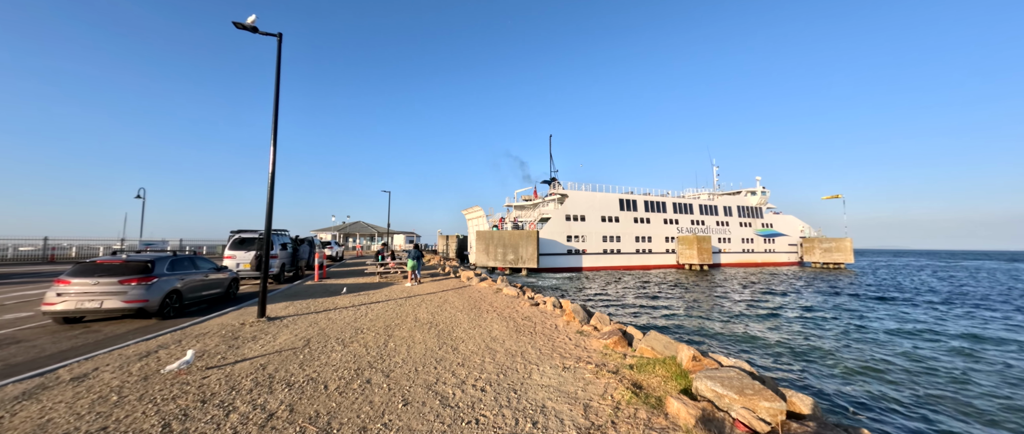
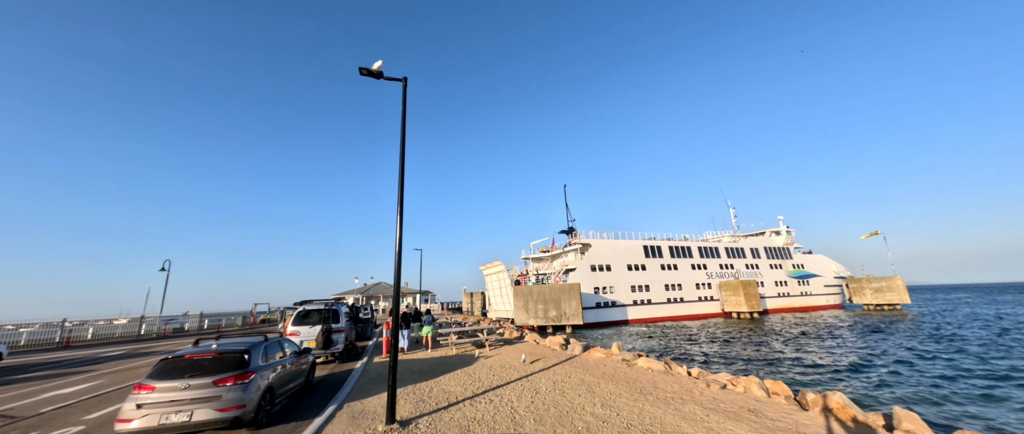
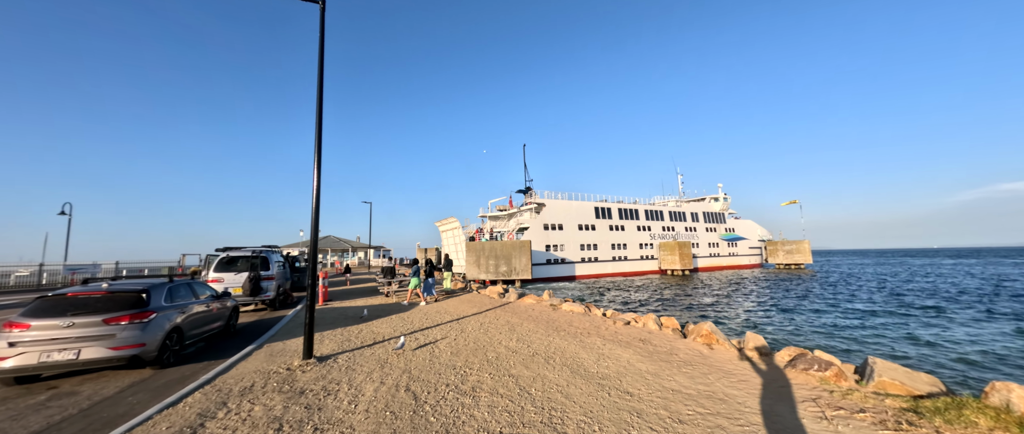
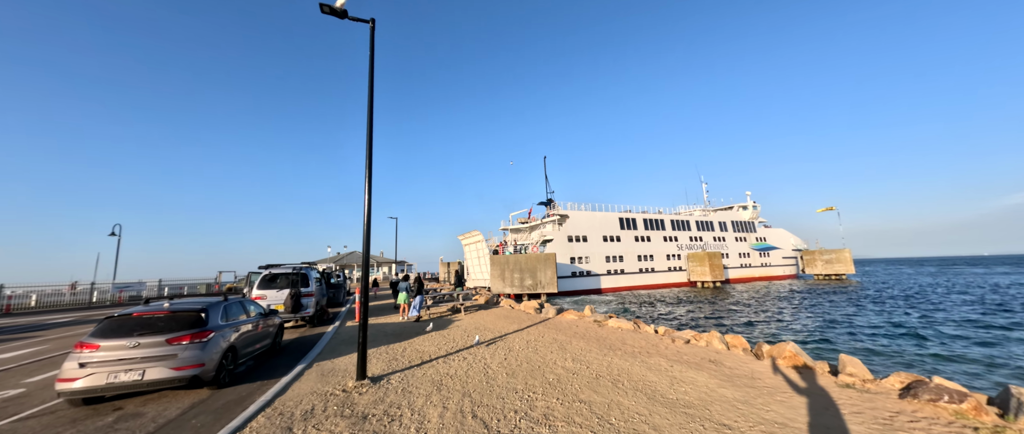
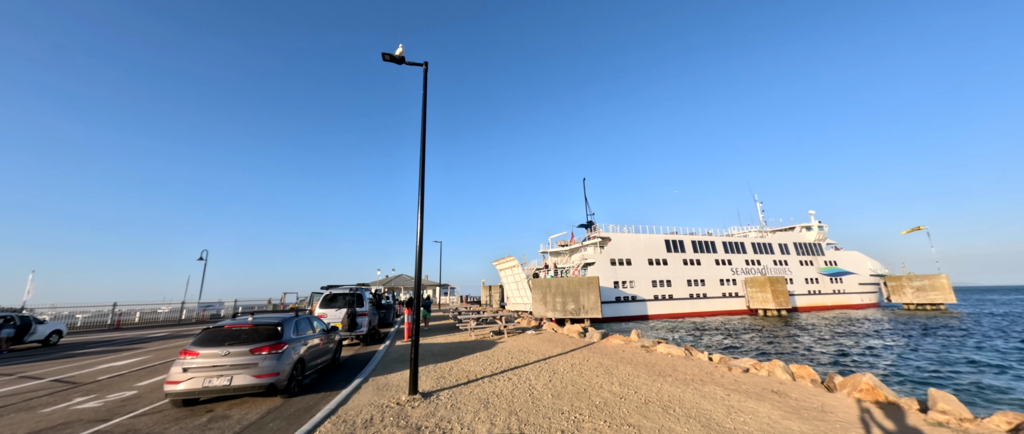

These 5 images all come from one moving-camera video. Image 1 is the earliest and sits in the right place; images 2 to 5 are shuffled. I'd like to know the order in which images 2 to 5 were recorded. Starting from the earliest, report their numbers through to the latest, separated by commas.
3, 4, 2, 5
